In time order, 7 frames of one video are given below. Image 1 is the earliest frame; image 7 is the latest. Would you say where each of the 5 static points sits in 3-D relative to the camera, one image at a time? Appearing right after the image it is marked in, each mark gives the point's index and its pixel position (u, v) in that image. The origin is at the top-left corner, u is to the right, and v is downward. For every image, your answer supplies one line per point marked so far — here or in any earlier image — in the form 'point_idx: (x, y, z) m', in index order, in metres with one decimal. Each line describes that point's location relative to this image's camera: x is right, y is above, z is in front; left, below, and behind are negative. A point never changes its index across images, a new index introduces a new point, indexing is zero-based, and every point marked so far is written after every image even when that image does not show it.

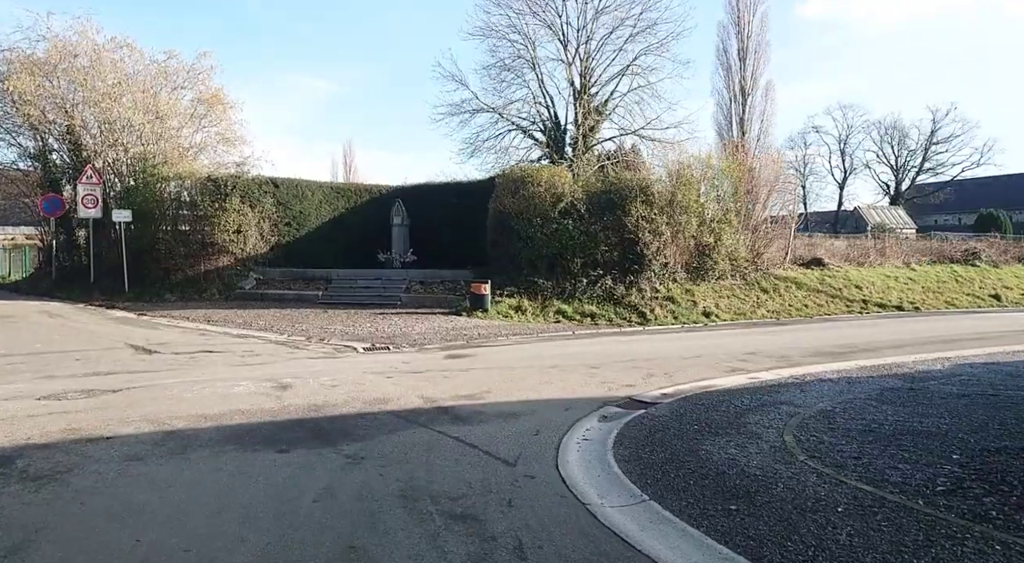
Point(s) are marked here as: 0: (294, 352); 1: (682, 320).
0: (-4.2, -1.4, +12.4) m
1: (+4.4, -1.0, +16.4) m
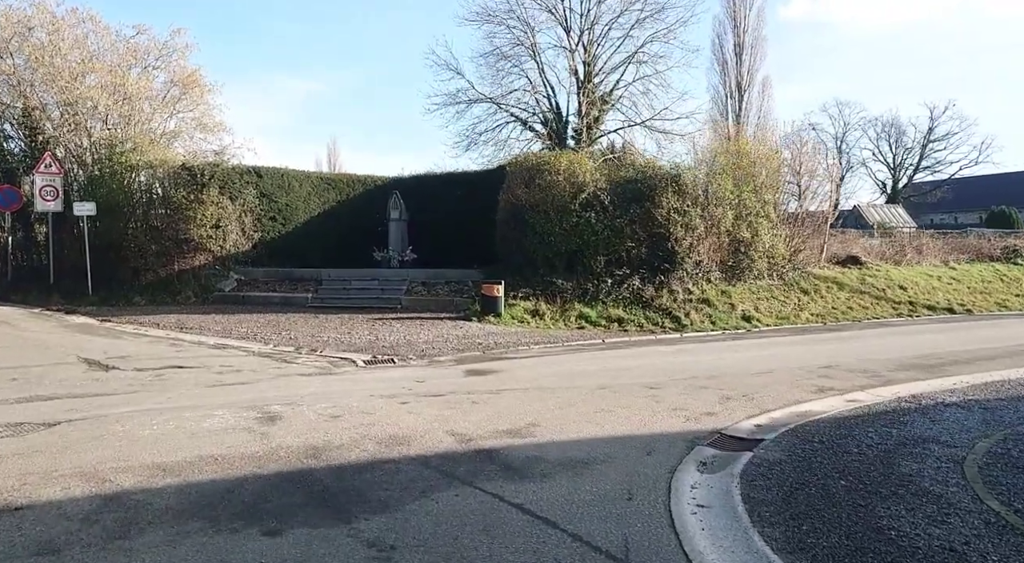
0: (-3.7, -1.4, +10.4) m
1: (+4.8, -1.0, +14.6) m
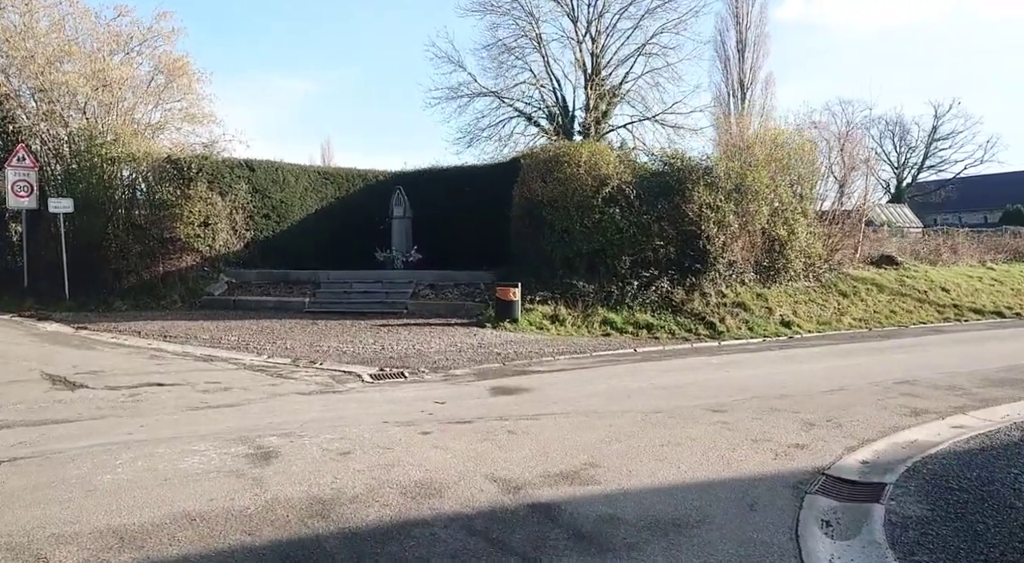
0: (-3.3, -1.5, +9.1) m
1: (+5.1, -1.0, +13.3) m
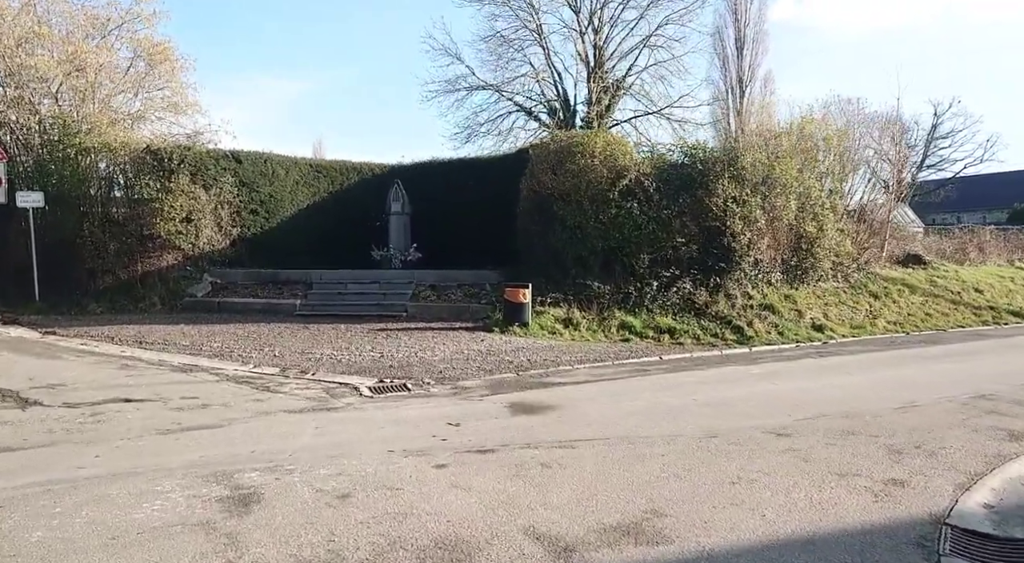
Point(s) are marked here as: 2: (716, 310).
0: (-3.1, -1.5, +8.0) m
1: (+5.3, -1.0, +12.3) m
2: (+4.0, -0.6, +12.7) m
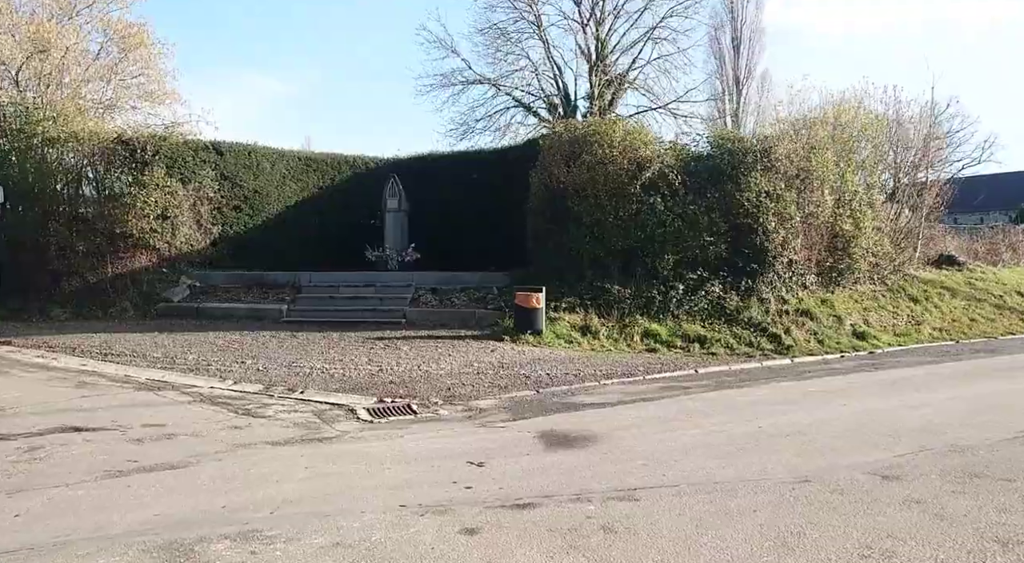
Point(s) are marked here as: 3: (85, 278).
0: (-2.8, -1.5, +6.7) m
1: (+5.5, -1.1, +11.1) m
2: (+4.2, -0.6, +11.5) m
3: (-8.8, +0.1, +13.3) m
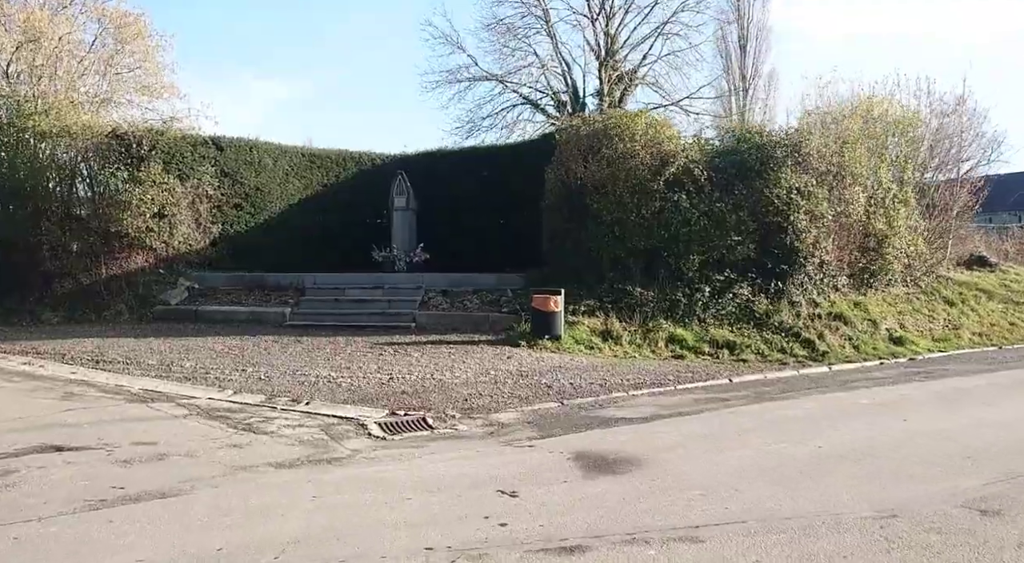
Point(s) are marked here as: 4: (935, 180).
0: (-2.5, -1.5, +6.0) m
1: (+5.8, -1.1, +10.4) m
2: (+4.5, -0.7, +10.8) m
3: (-8.6, 0.0, +12.7) m
4: (+9.3, +2.2, +14.2) m
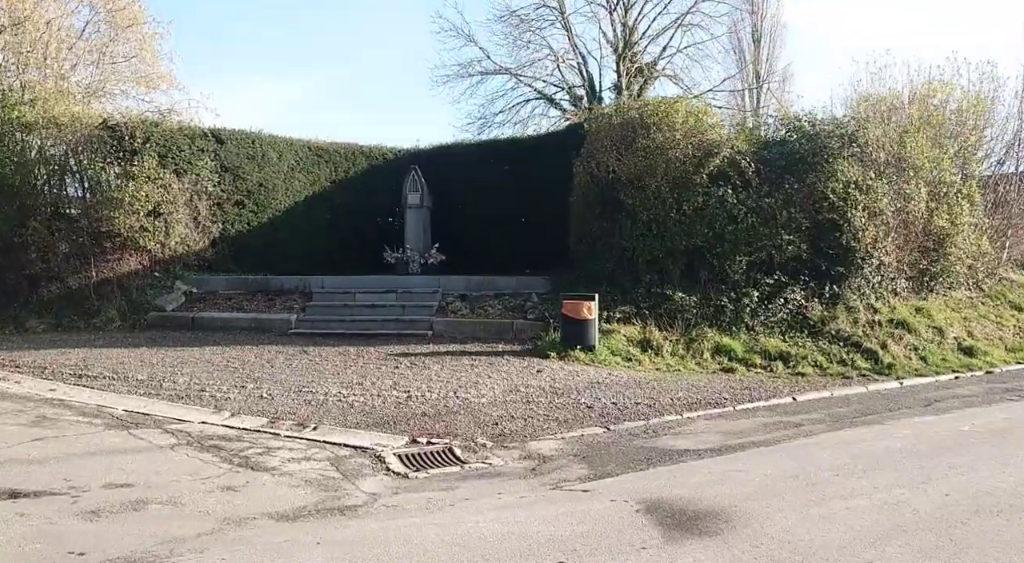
0: (-2.1, -1.6, +5.0) m
1: (+6.2, -1.2, +9.4) m
2: (+4.9, -0.7, +9.8) m
3: (-8.1, 0.0, +11.7) m
4: (+9.8, +2.2, +13.0) m
